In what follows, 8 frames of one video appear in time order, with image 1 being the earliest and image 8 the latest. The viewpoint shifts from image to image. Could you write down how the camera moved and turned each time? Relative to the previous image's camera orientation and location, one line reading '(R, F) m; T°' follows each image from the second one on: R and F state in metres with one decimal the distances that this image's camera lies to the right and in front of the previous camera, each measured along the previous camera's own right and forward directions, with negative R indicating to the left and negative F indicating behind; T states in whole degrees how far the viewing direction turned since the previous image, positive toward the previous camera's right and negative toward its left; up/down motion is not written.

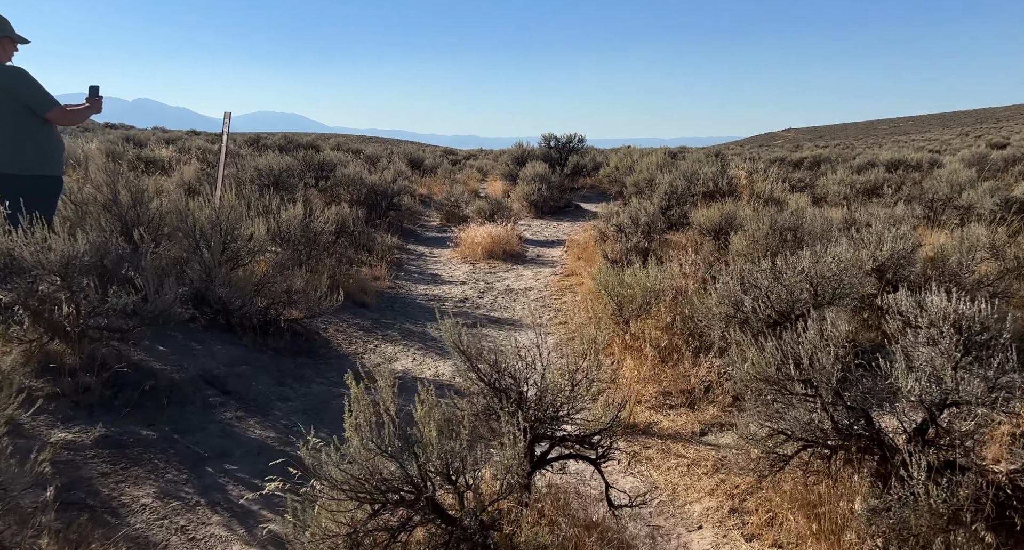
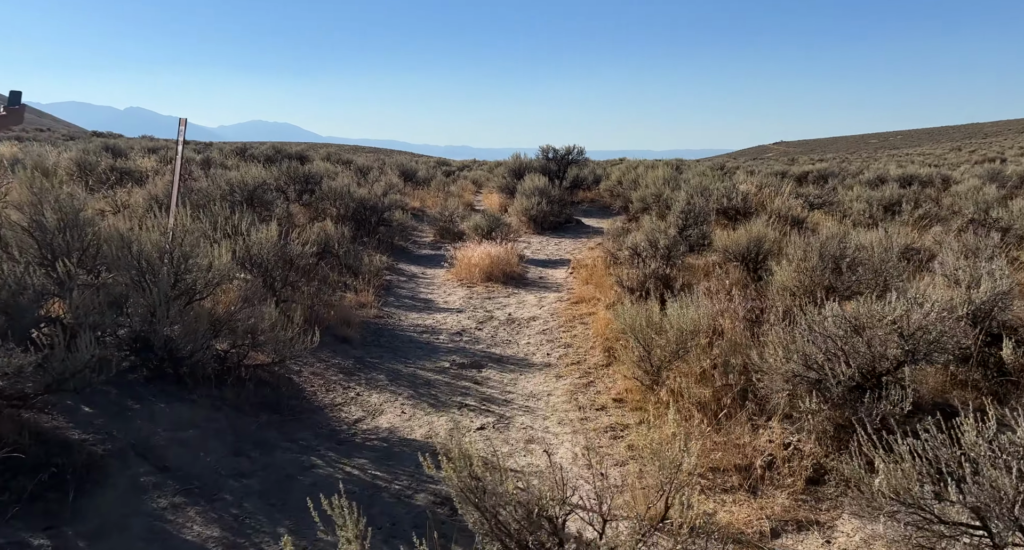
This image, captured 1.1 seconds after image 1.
(-0.1, +1.3) m; 0°
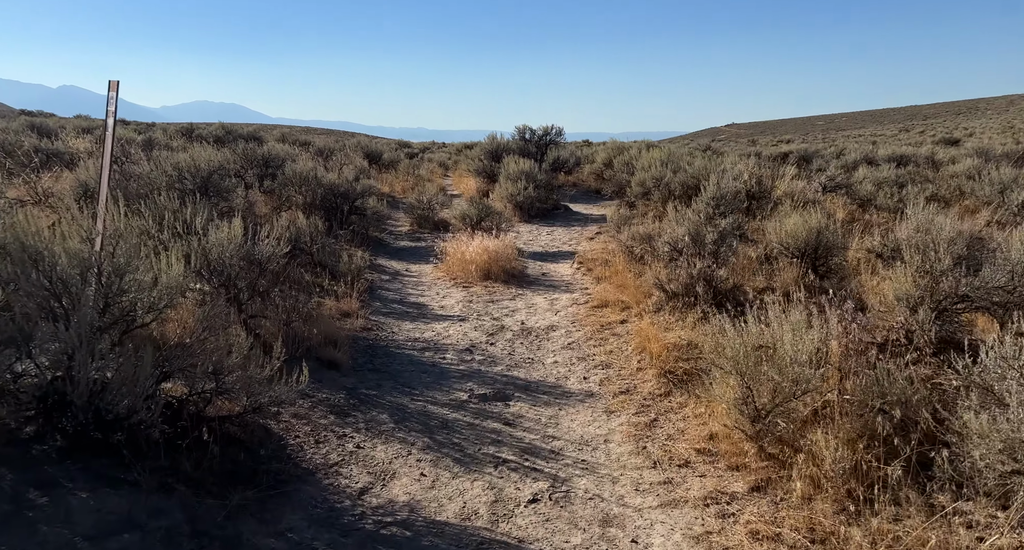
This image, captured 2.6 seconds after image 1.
(-0.6, +1.7) m; +3°
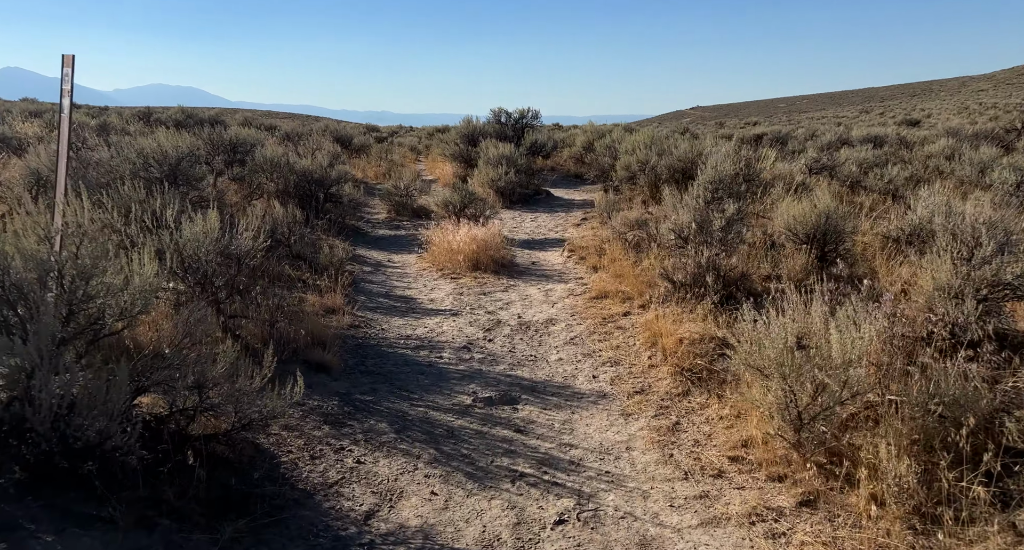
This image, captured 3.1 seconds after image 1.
(-0.3, +0.5) m; +2°
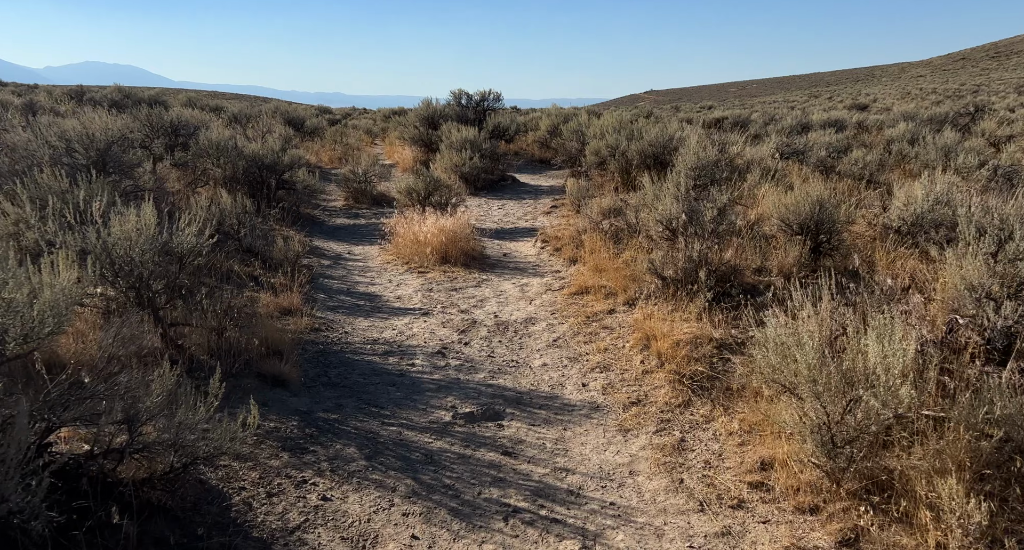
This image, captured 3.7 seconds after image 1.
(-0.2, +0.7) m; +3°
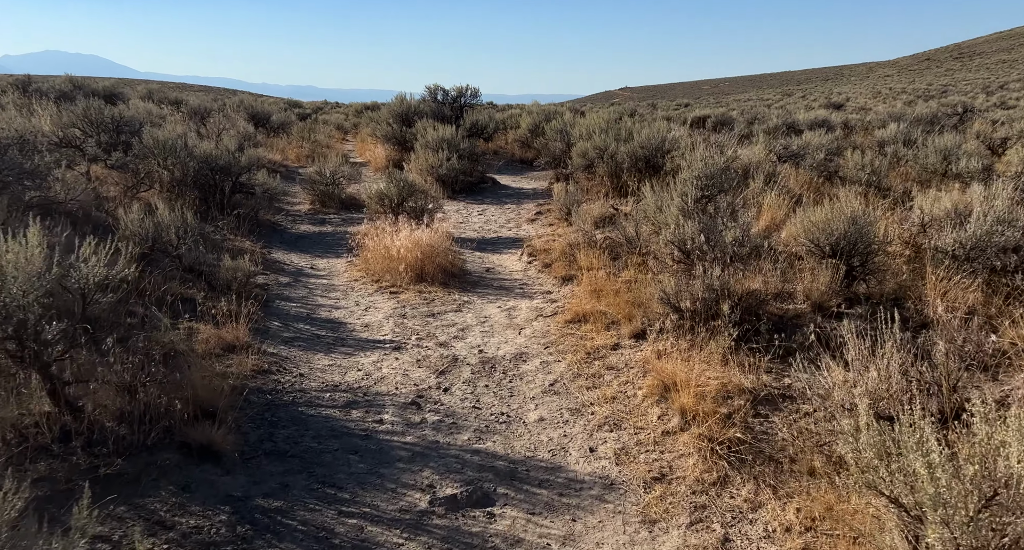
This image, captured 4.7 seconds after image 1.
(-0.1, +1.1) m; +2°
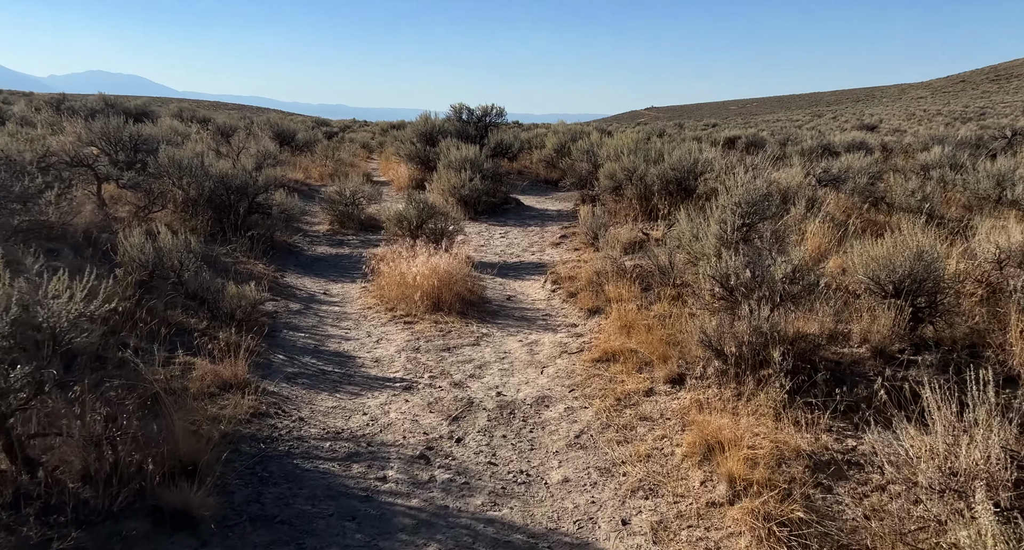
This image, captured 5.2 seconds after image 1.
(0.0, +0.6) m; -2°
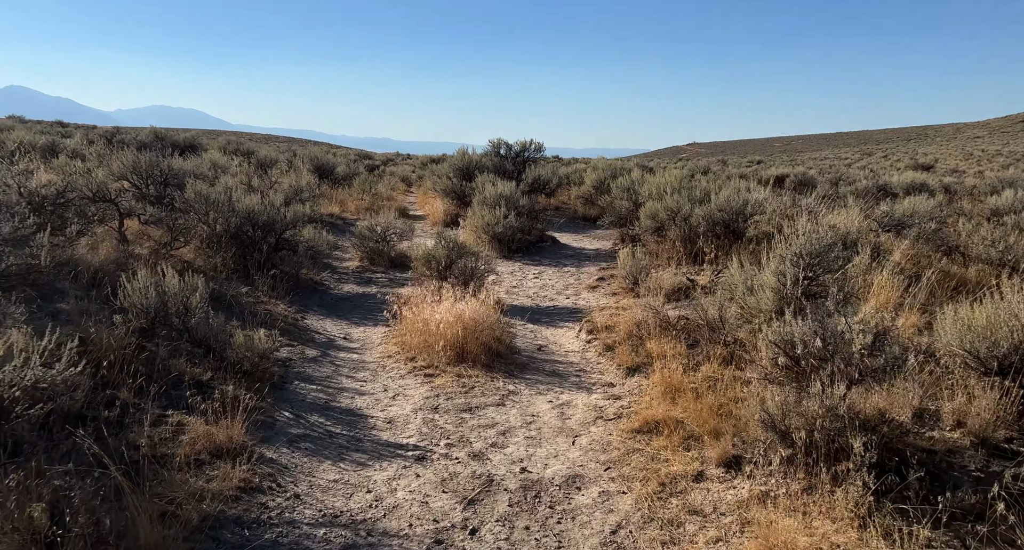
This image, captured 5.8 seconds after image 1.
(+0.1, +0.8) m; -3°
